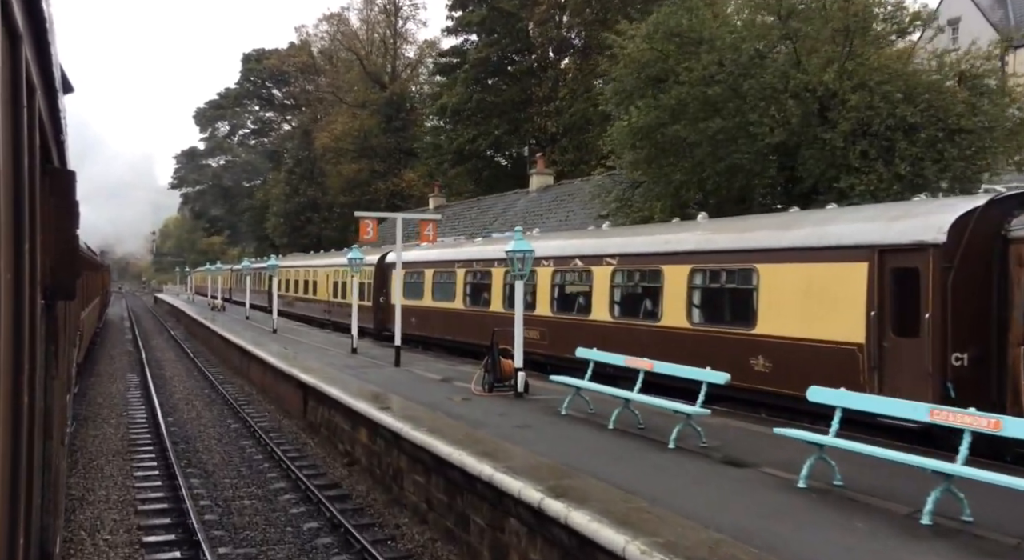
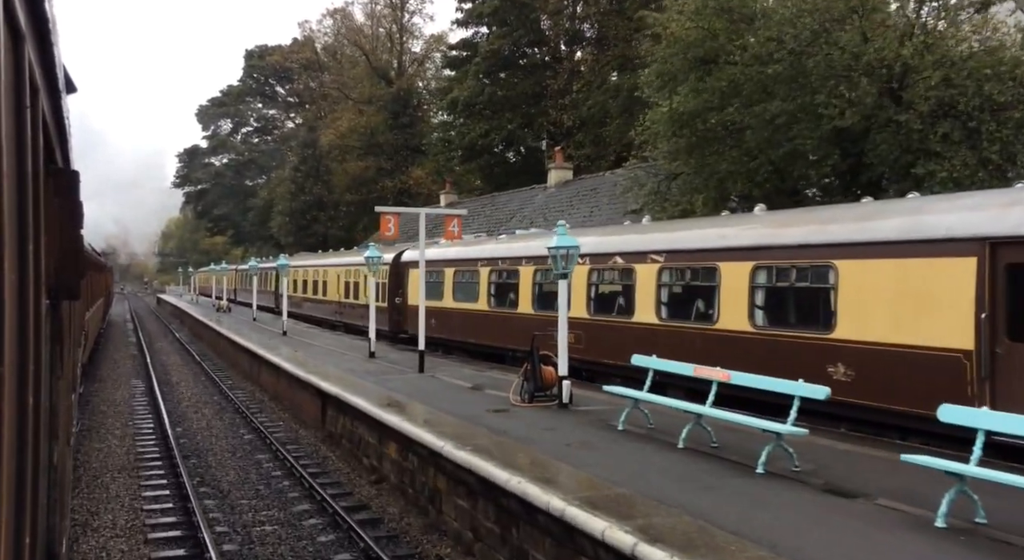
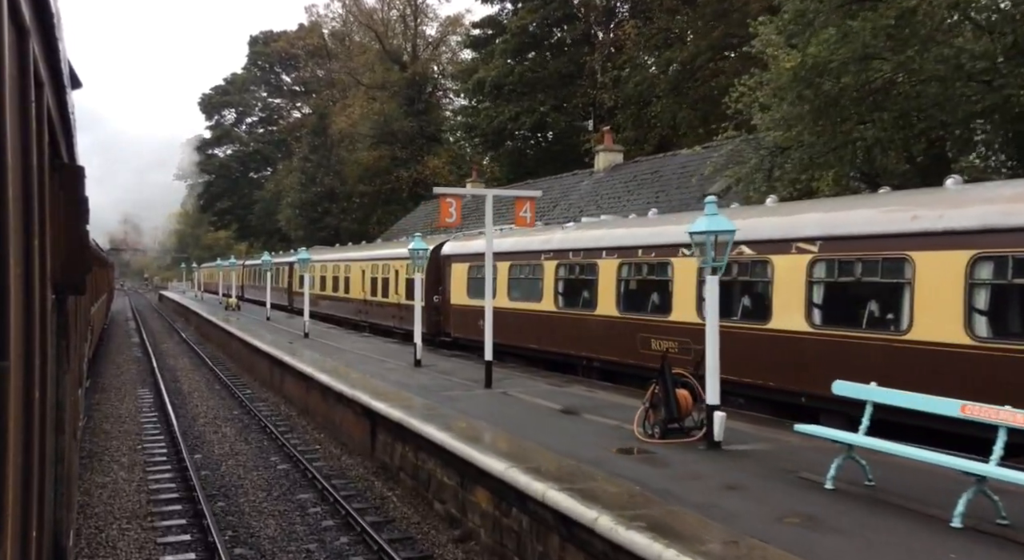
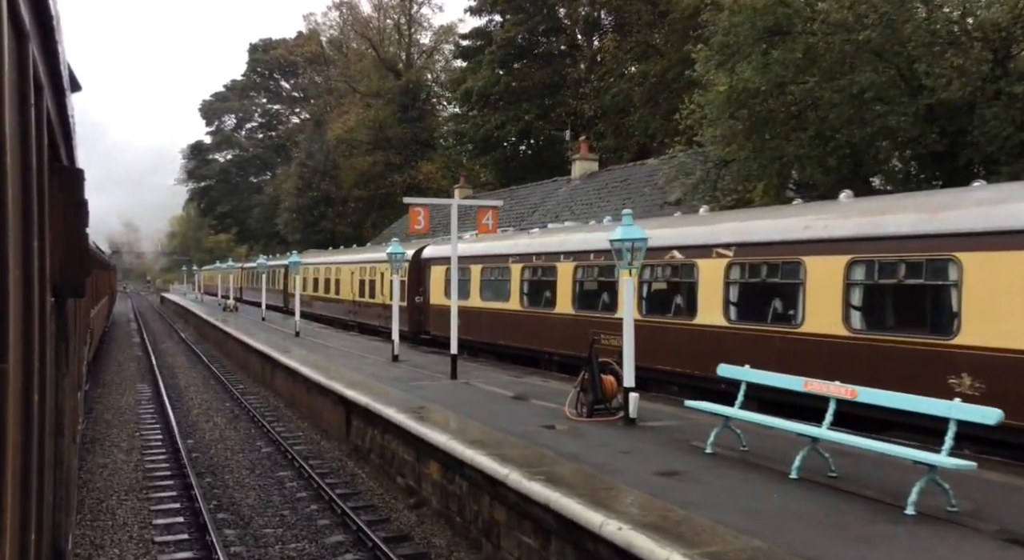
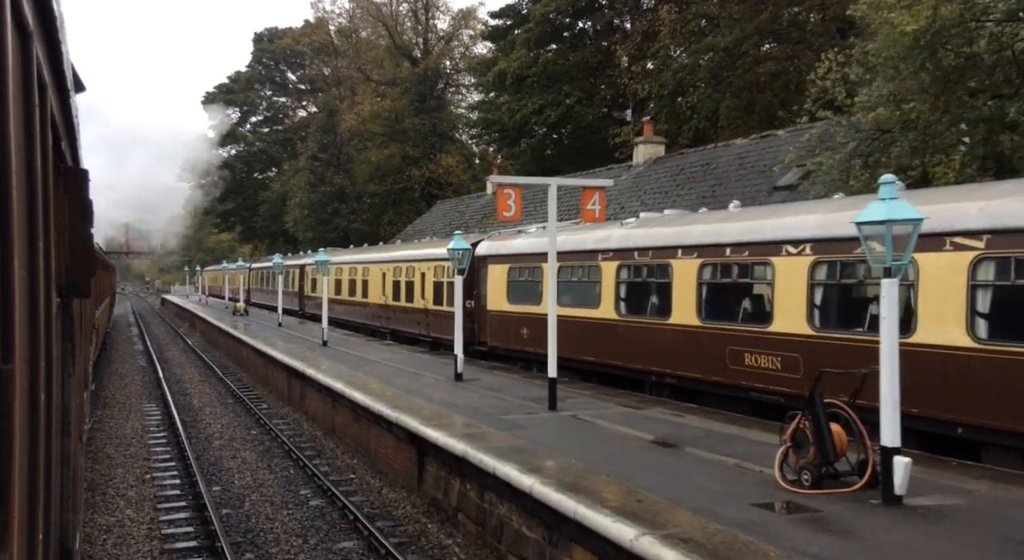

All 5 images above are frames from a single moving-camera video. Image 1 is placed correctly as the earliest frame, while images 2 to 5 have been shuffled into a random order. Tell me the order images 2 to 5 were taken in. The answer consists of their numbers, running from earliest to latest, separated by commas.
2, 4, 3, 5
